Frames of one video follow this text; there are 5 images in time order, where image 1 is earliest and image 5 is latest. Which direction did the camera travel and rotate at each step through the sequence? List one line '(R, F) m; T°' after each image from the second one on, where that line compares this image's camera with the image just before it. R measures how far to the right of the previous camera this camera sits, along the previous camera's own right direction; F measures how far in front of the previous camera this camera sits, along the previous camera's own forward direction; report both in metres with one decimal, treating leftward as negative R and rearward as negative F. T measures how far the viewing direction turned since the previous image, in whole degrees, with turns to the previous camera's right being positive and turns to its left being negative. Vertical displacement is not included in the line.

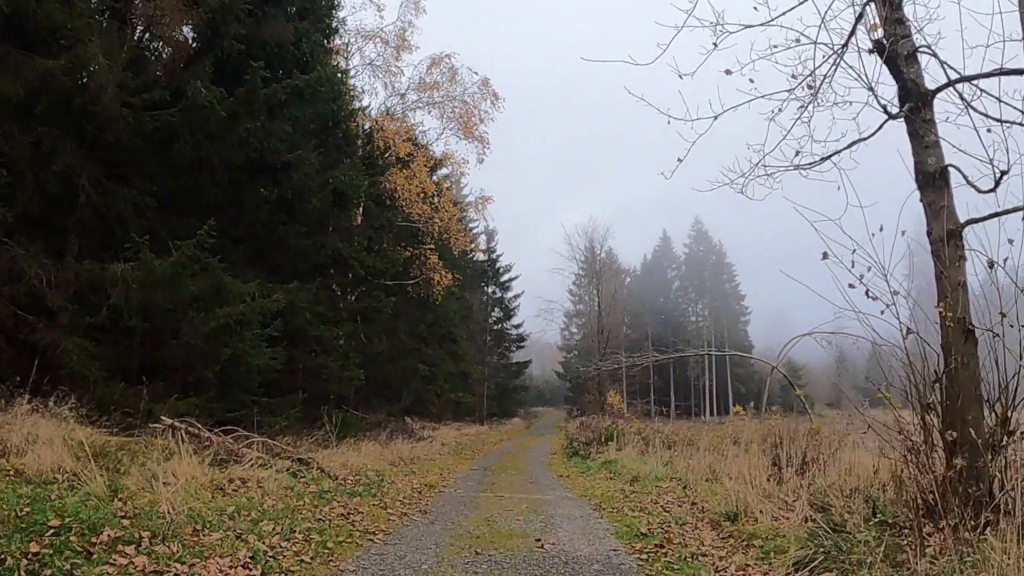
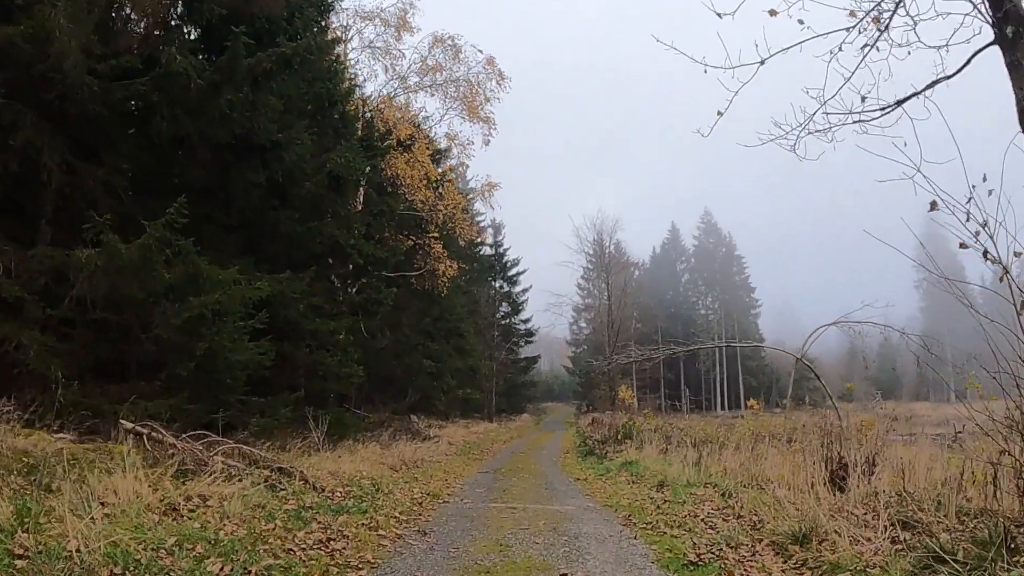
(0.0, +1.1) m; -1°
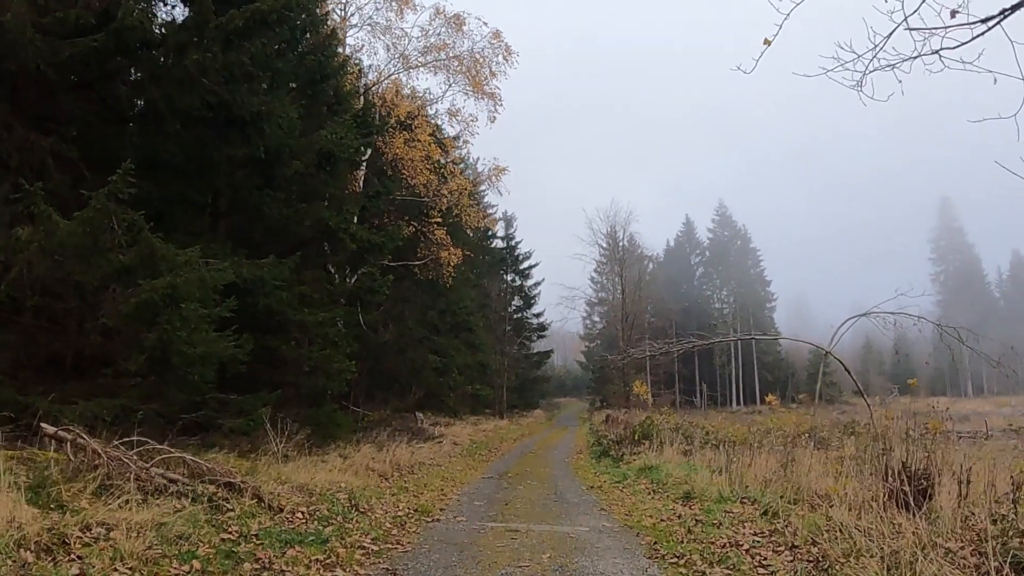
(+0.1, +1.2) m; -1°
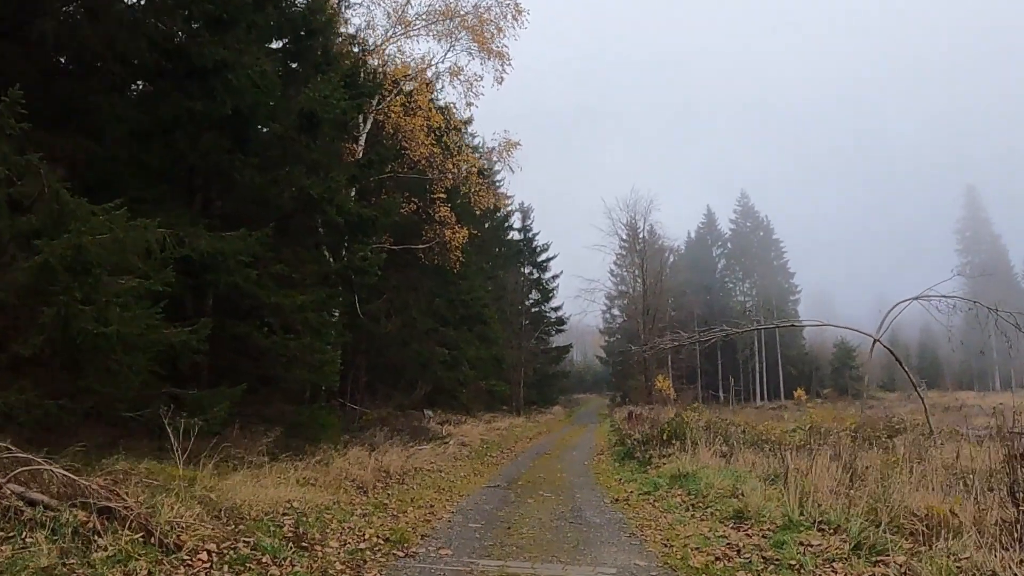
(+0.2, +1.6) m; -2°
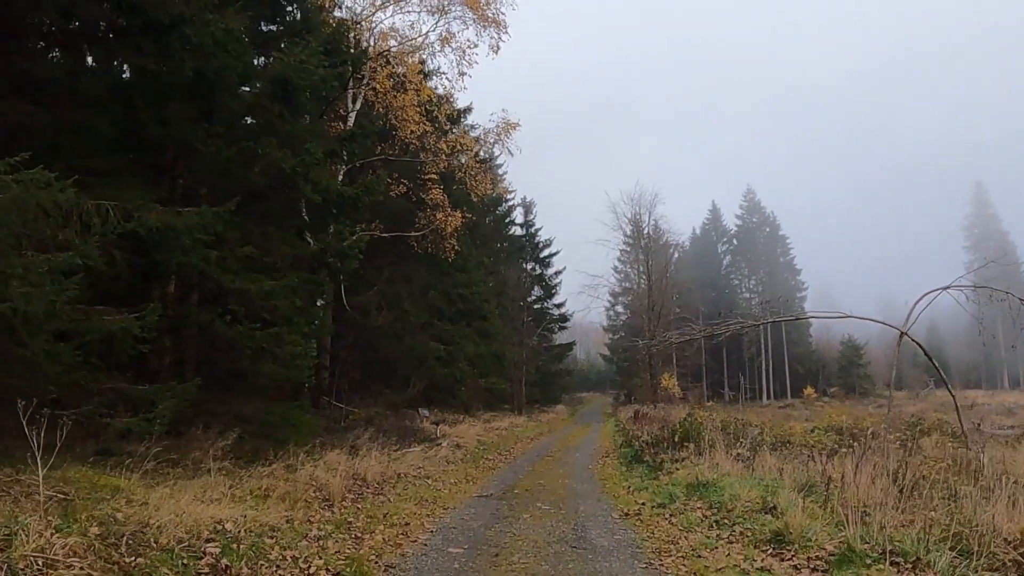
(+0.1, +1.1) m; 0°
